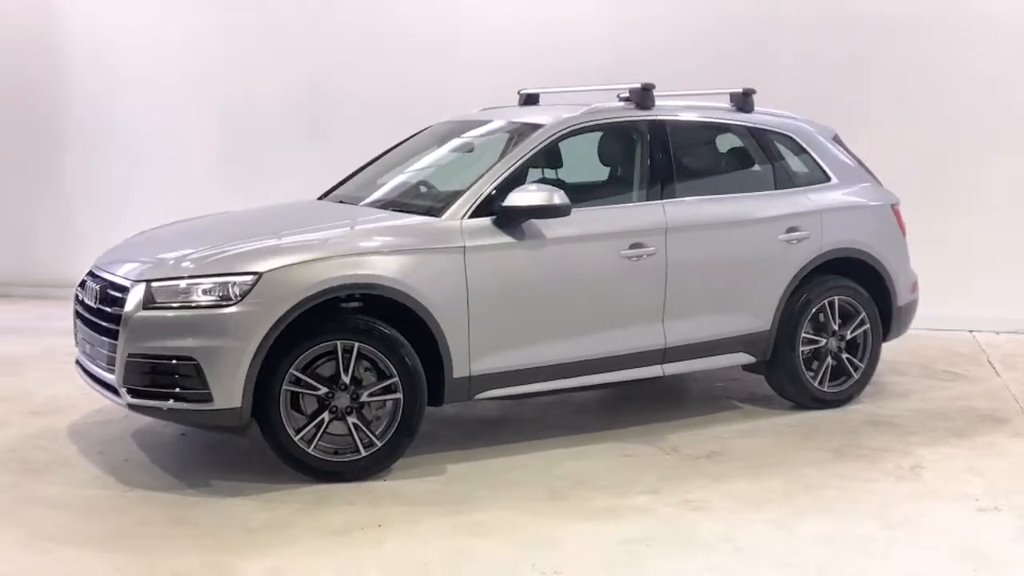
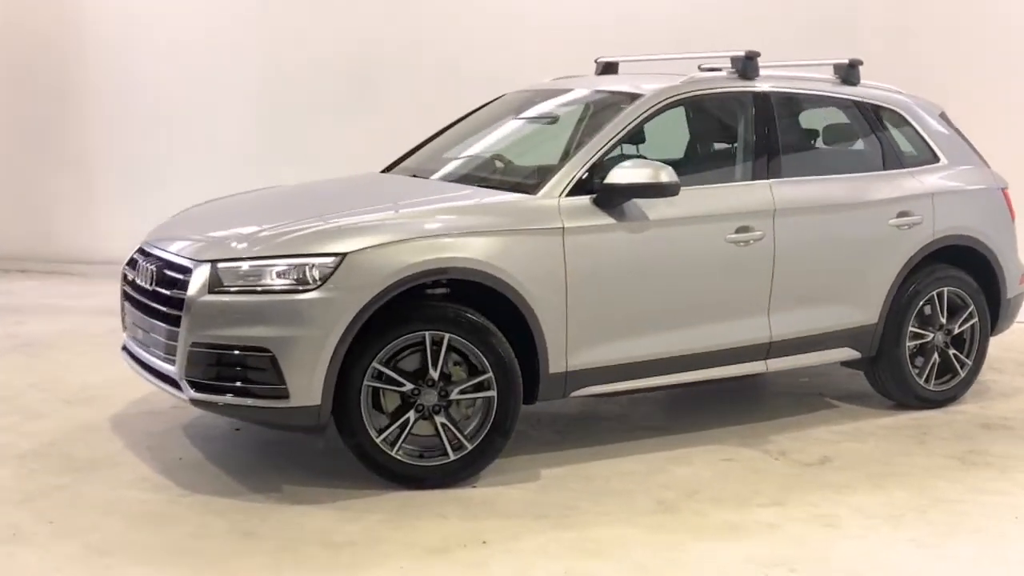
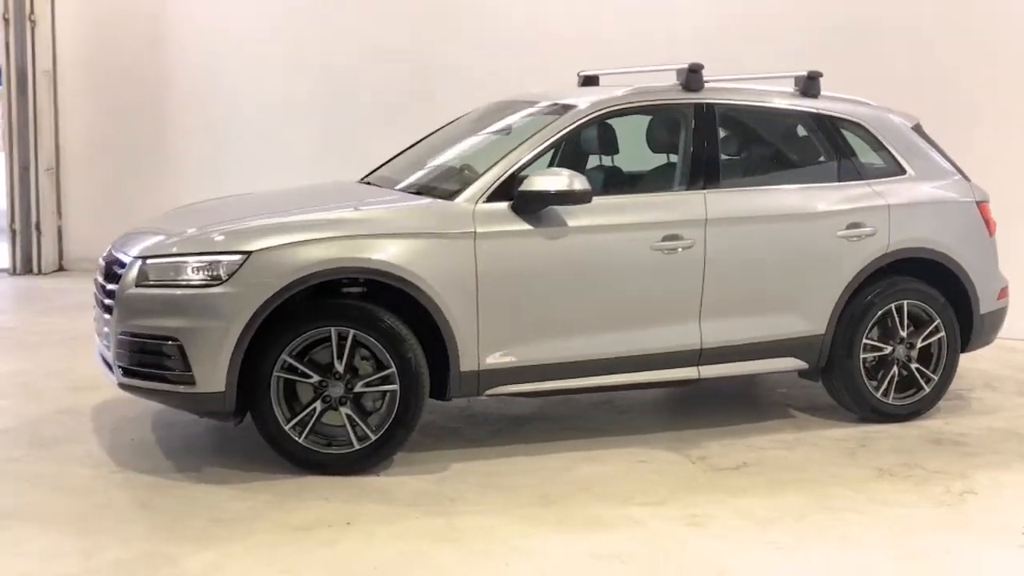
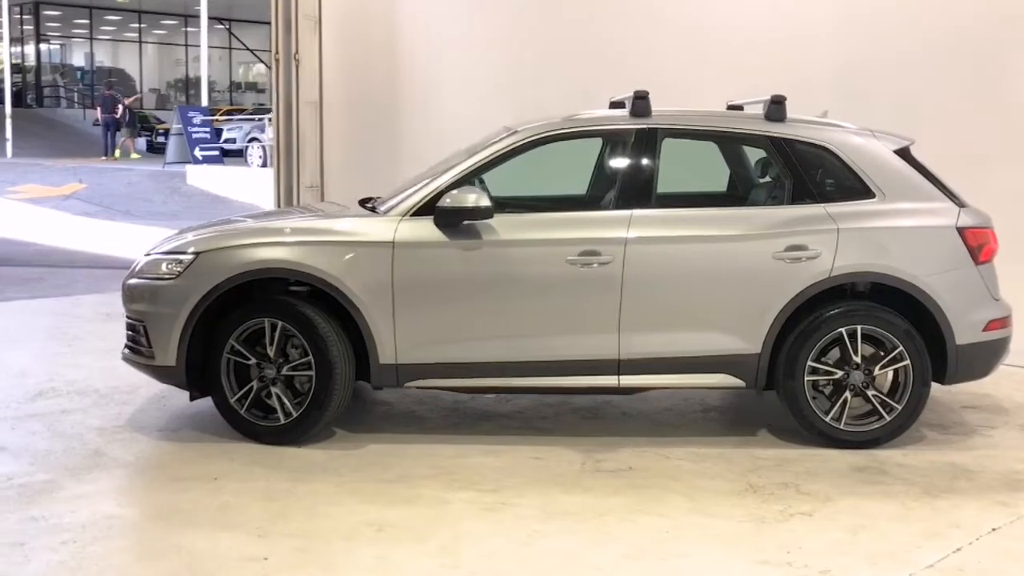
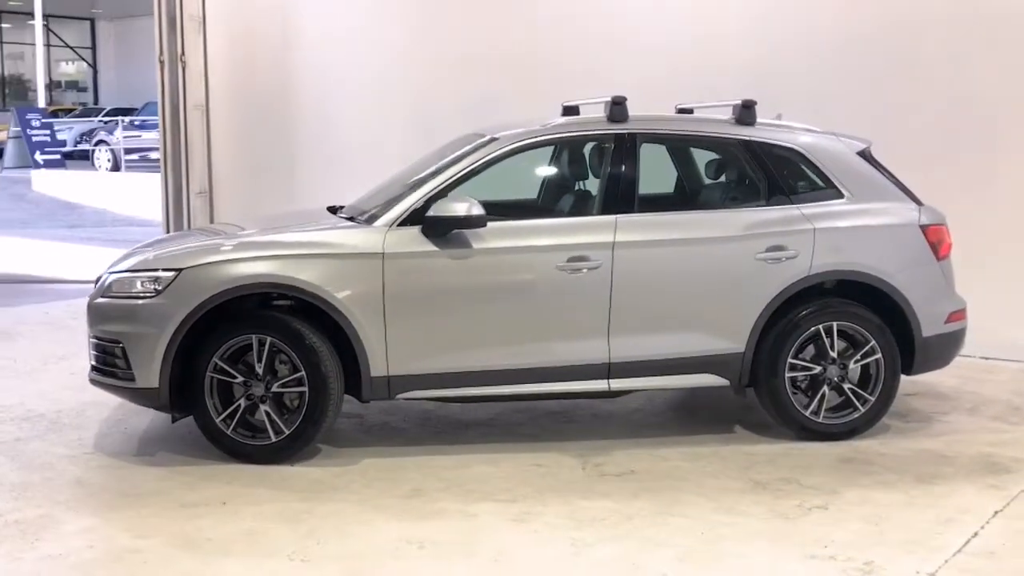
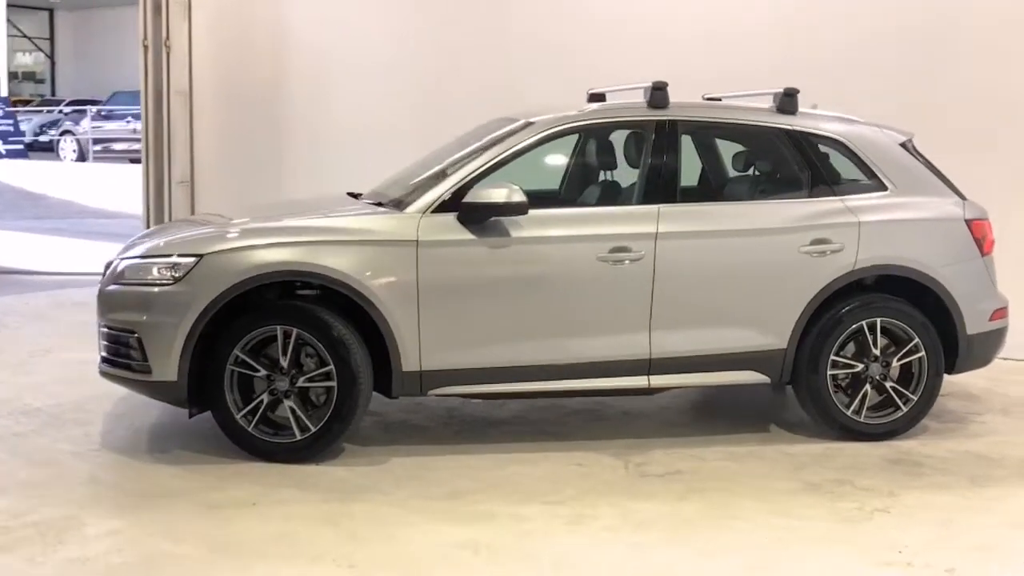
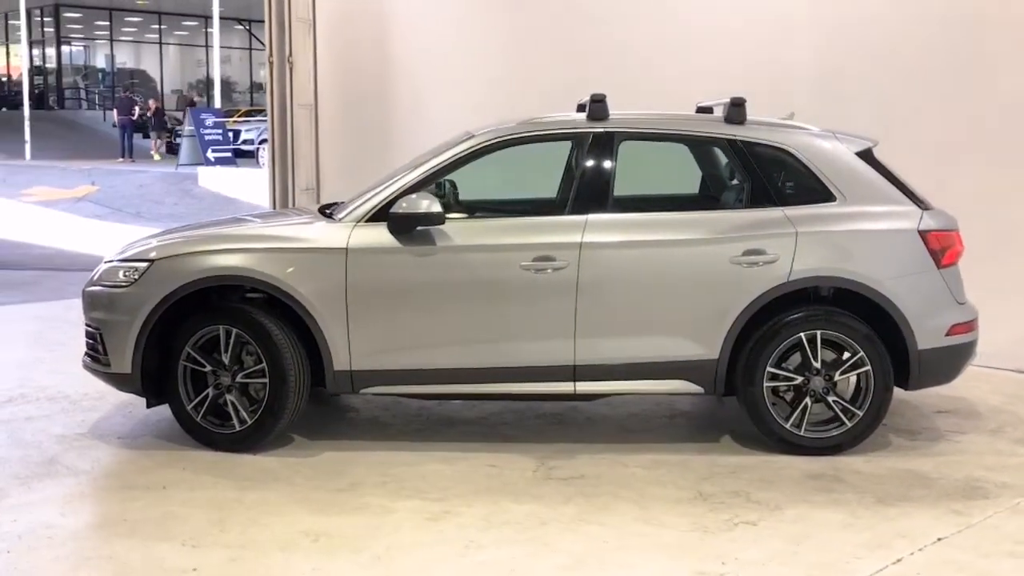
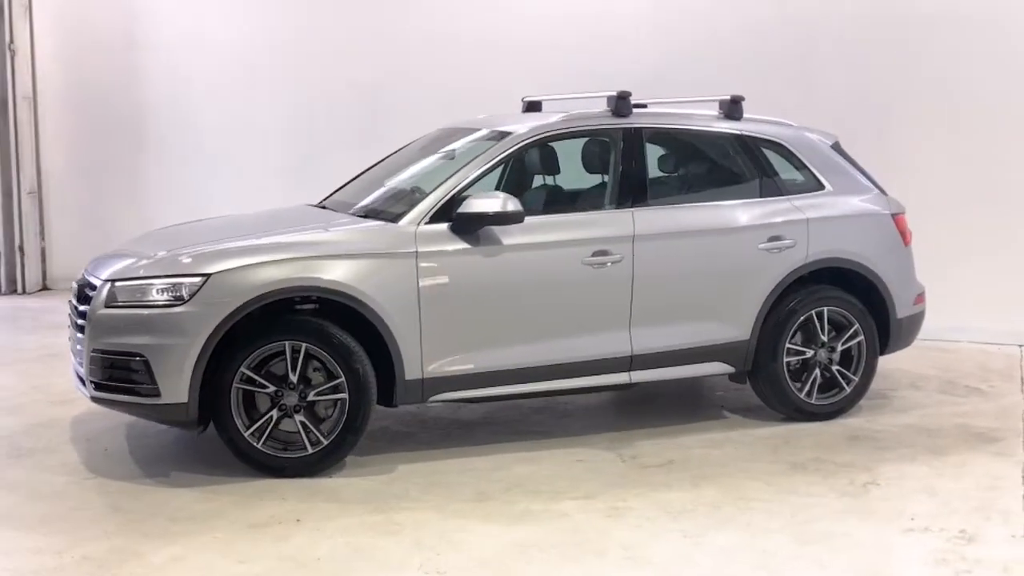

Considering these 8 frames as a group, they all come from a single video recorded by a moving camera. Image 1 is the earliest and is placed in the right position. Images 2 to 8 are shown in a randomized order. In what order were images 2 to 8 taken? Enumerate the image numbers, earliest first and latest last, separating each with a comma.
8, 5, 7, 4, 6, 3, 2
